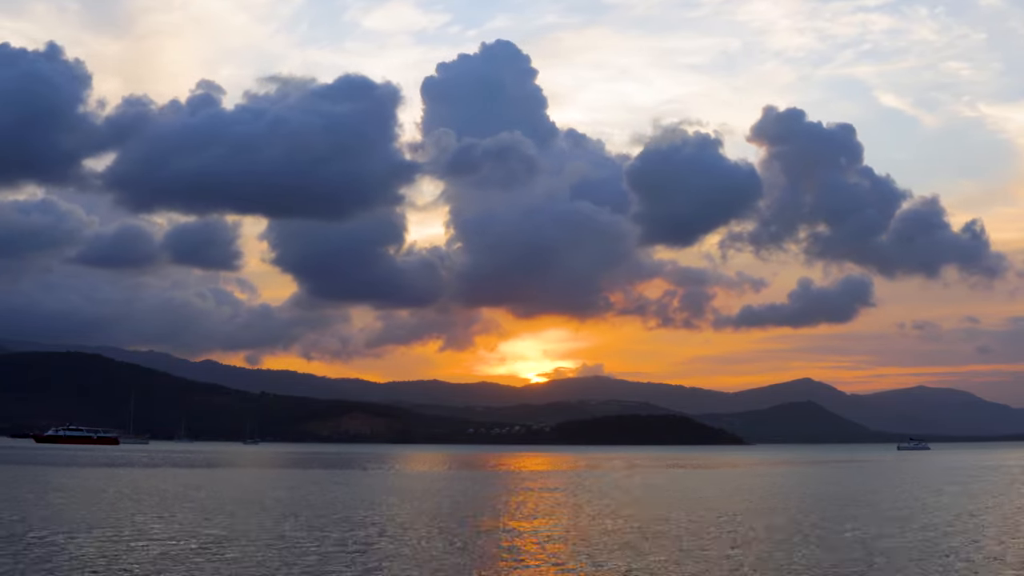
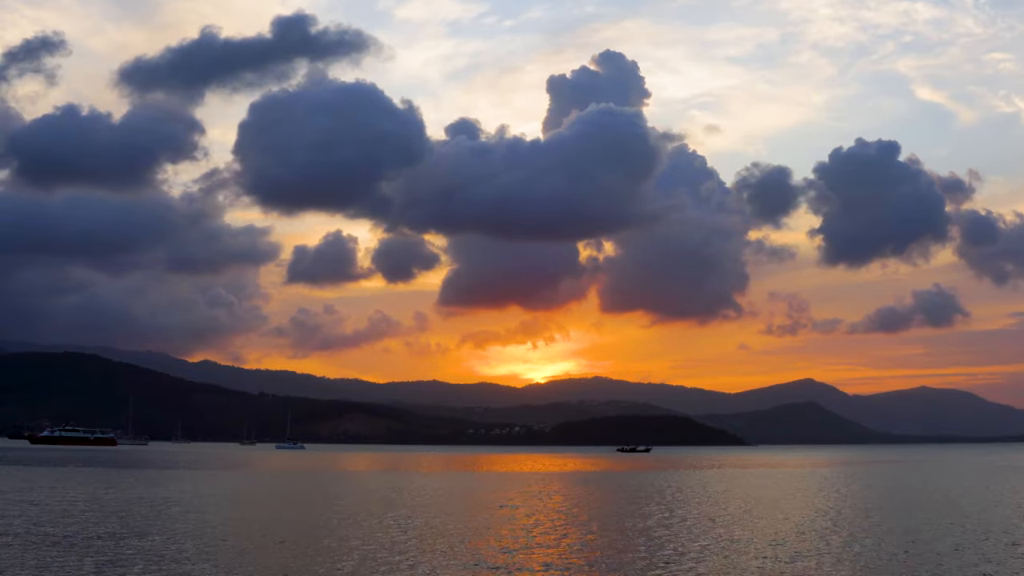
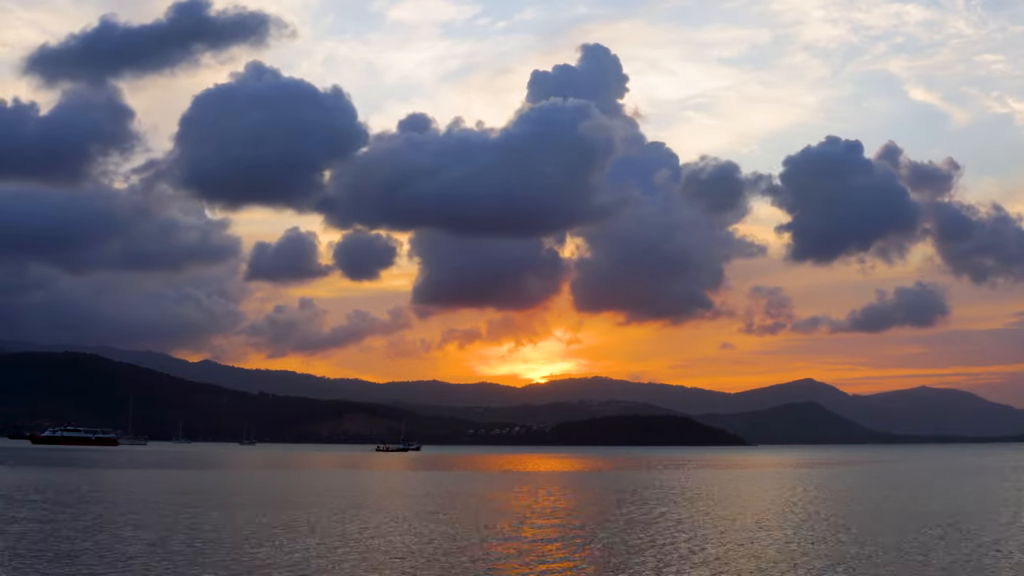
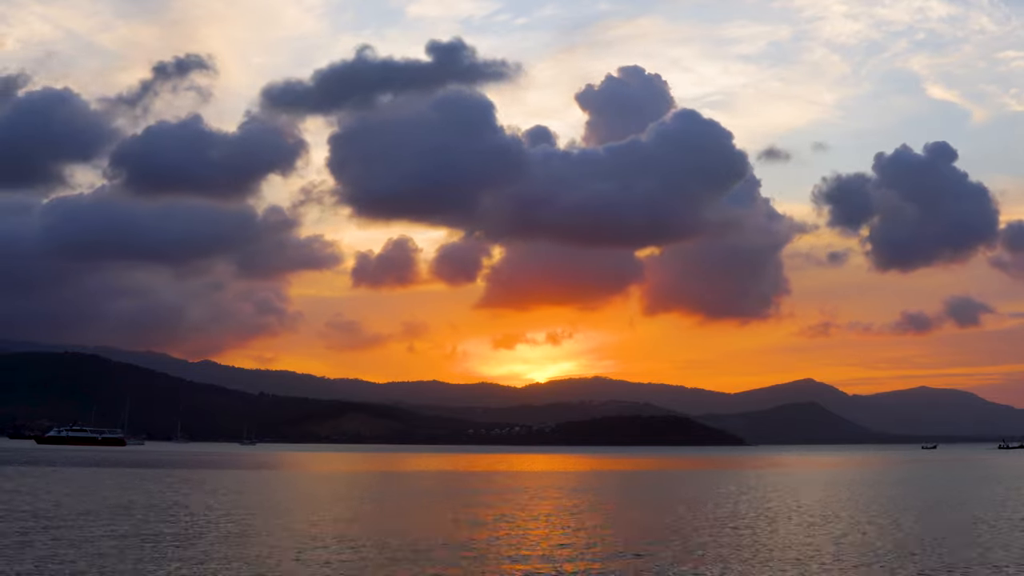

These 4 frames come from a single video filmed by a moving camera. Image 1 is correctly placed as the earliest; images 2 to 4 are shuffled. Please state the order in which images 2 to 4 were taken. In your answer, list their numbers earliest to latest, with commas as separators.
3, 2, 4
